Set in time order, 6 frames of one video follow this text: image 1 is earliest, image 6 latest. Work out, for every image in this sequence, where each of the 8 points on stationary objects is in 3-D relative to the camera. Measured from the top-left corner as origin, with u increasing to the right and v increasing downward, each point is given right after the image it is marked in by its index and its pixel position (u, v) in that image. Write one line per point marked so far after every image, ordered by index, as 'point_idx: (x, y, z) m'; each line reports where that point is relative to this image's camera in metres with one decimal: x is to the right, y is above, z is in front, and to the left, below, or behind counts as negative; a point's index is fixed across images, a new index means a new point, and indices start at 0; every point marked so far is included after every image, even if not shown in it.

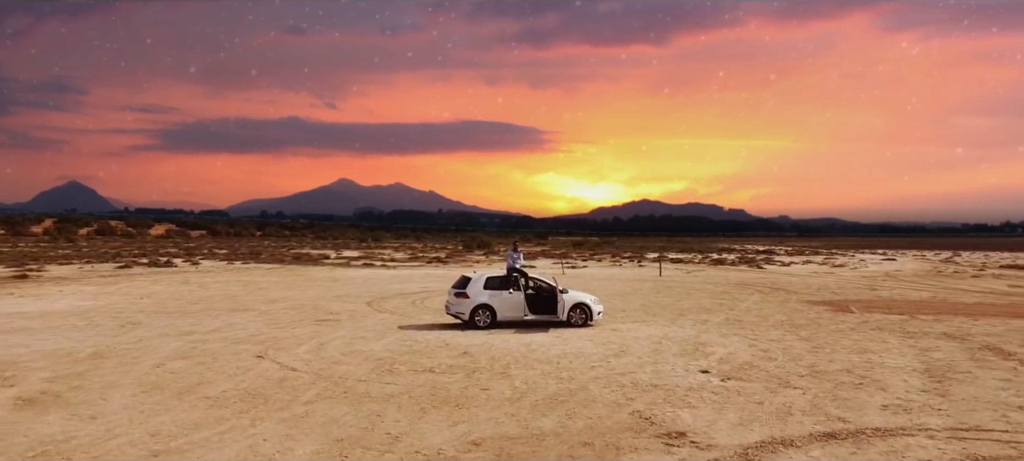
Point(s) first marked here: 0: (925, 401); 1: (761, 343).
0: (+5.9, -2.4, +10.7) m
1: (+5.5, -2.5, +16.4) m
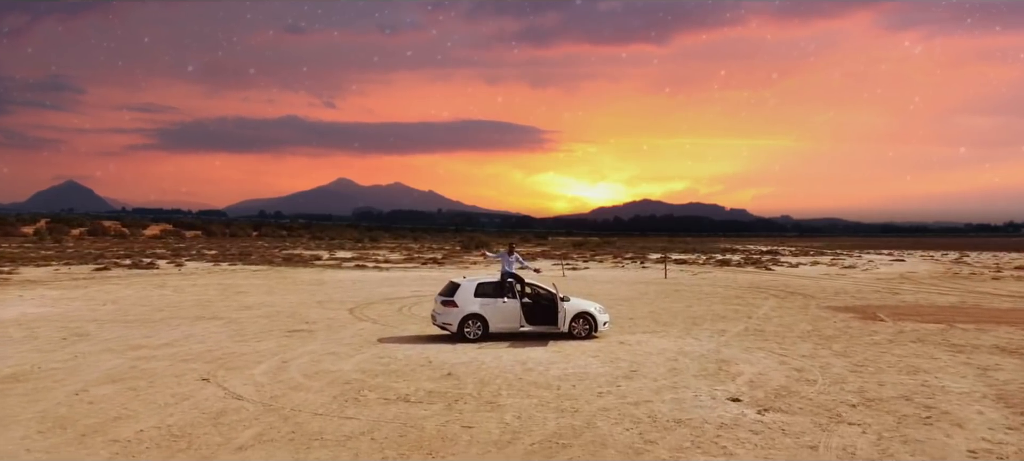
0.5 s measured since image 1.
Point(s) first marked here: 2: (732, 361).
0: (+5.8, -2.4, +8.5) m
1: (+5.3, -2.5, +14.2) m
2: (+4.1, -2.4, +14.0) m
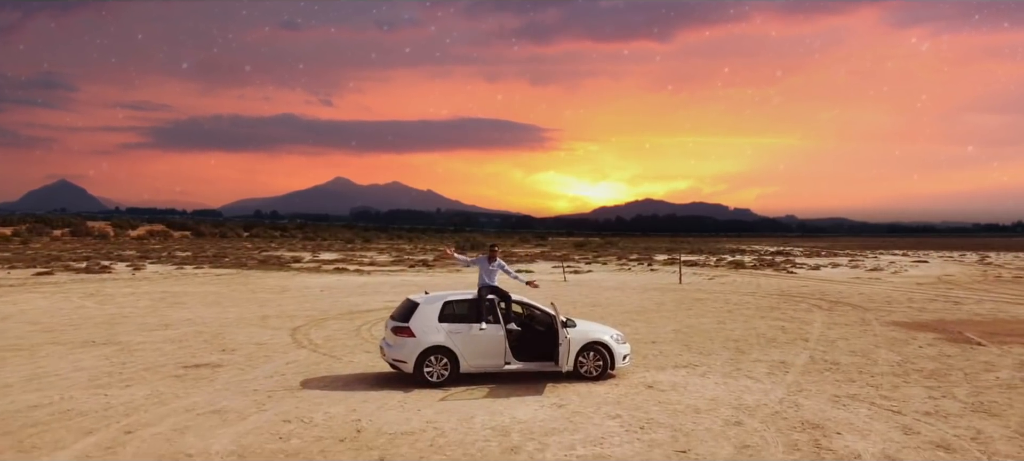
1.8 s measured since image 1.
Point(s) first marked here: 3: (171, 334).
0: (+5.5, -2.4, +3.6) m
1: (+5.1, -2.4, +9.3) m
2: (+3.8, -2.4, +9.1) m
3: (-7.8, -2.4, +17.4) m
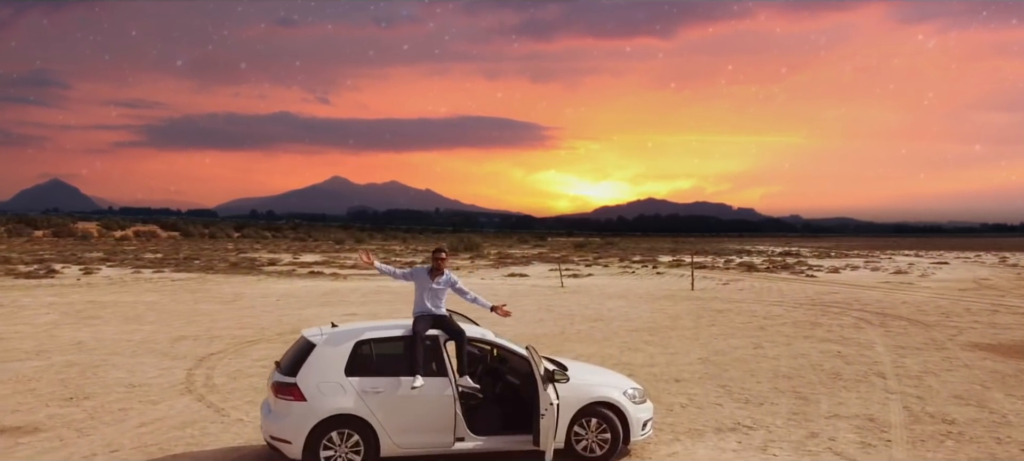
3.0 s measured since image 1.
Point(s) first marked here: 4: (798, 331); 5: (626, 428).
0: (+5.0, -2.3, -0.8) m
1: (+4.6, -2.4, +4.9) m
2: (+3.4, -2.3, +4.7) m
3: (-8.3, -2.4, +13.0) m
4: (+7.2, -2.5, +18.9) m
5: (+1.2, -2.0, +7.6) m
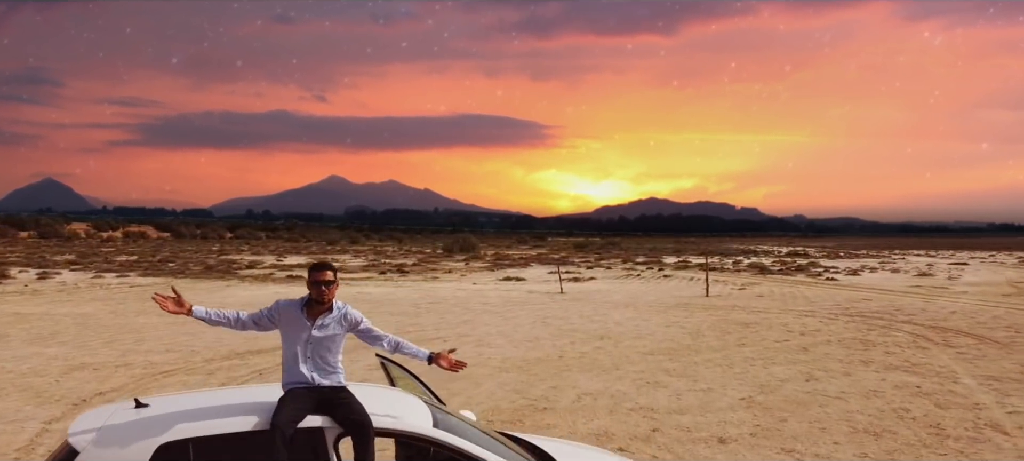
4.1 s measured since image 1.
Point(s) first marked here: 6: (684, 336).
0: (+4.7, -2.3, -4.2) m
1: (+4.3, -2.4, +1.5) m
2: (+3.1, -2.3, +1.3) m
3: (-8.5, -2.4, +9.6) m
4: (+7.0, -2.5, +15.5) m
5: (+0.9, -2.0, +4.2) m
6: (+4.1, -2.5, +17.7) m
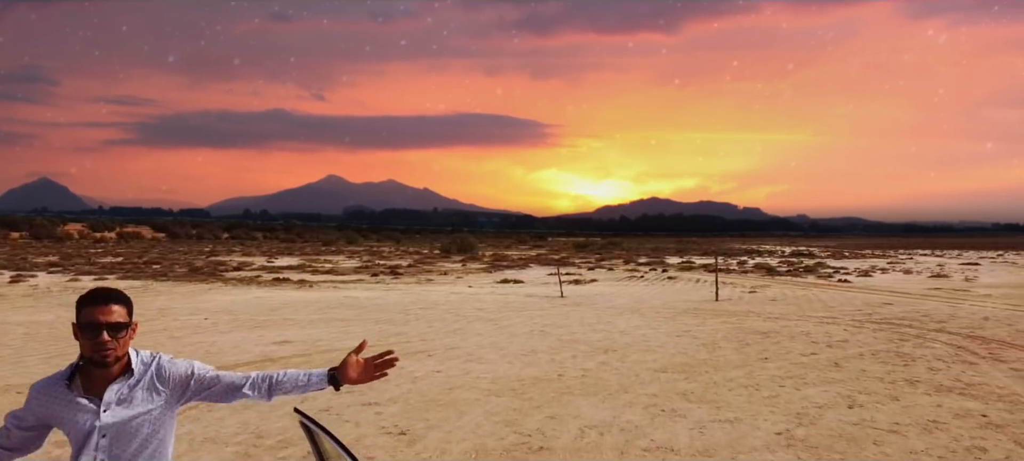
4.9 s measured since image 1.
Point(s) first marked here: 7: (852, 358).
0: (+4.6, -2.3, -6.1) m
1: (+4.2, -2.4, -0.4) m
2: (+3.0, -2.3, -0.6) m
3: (-8.7, -2.4, +7.7) m
4: (+6.9, -2.5, +13.6) m
5: (+0.8, -2.0, +2.3) m
6: (+4.0, -2.5, +15.8) m
7: (+6.8, -2.6, +15.0) m
